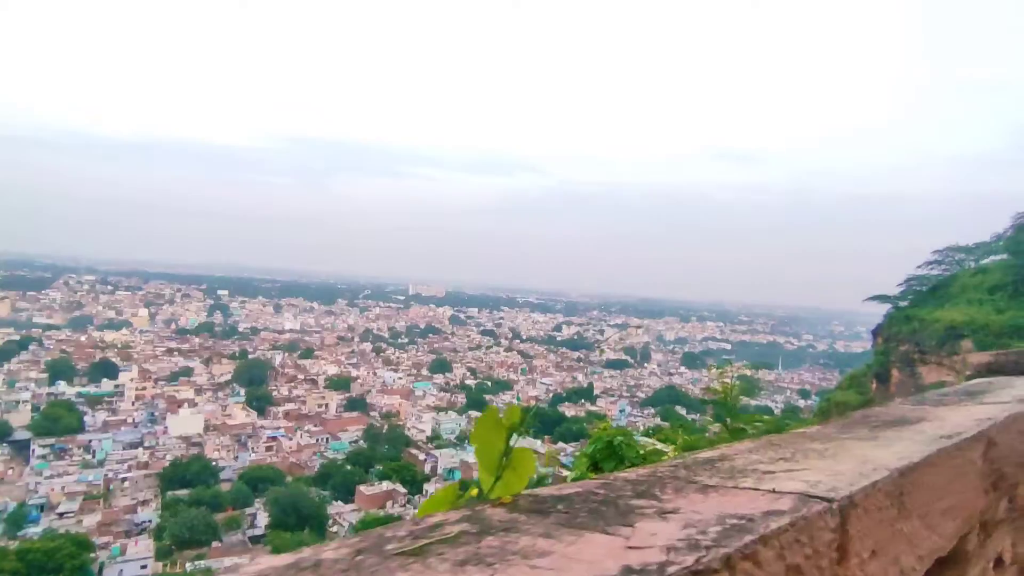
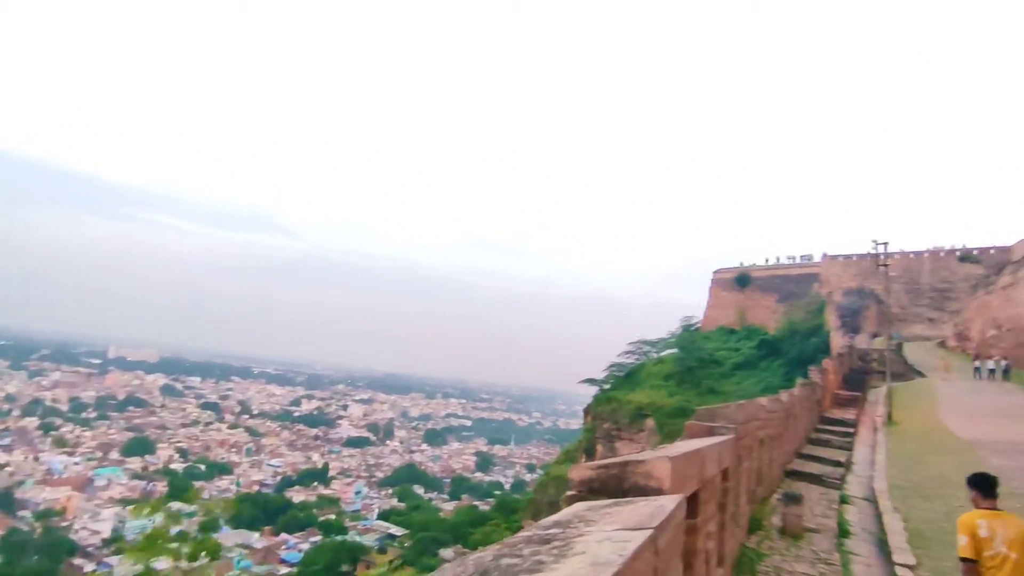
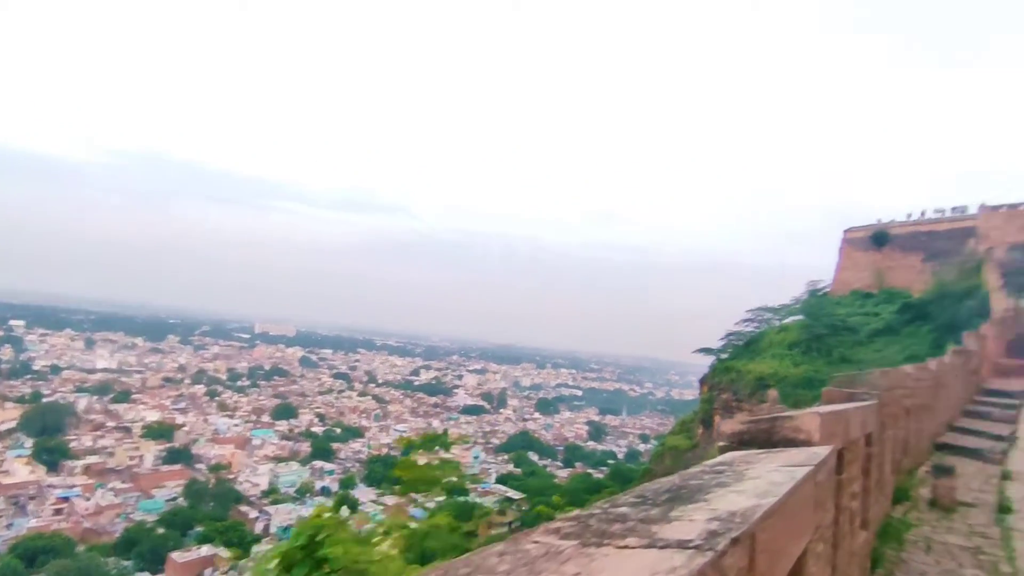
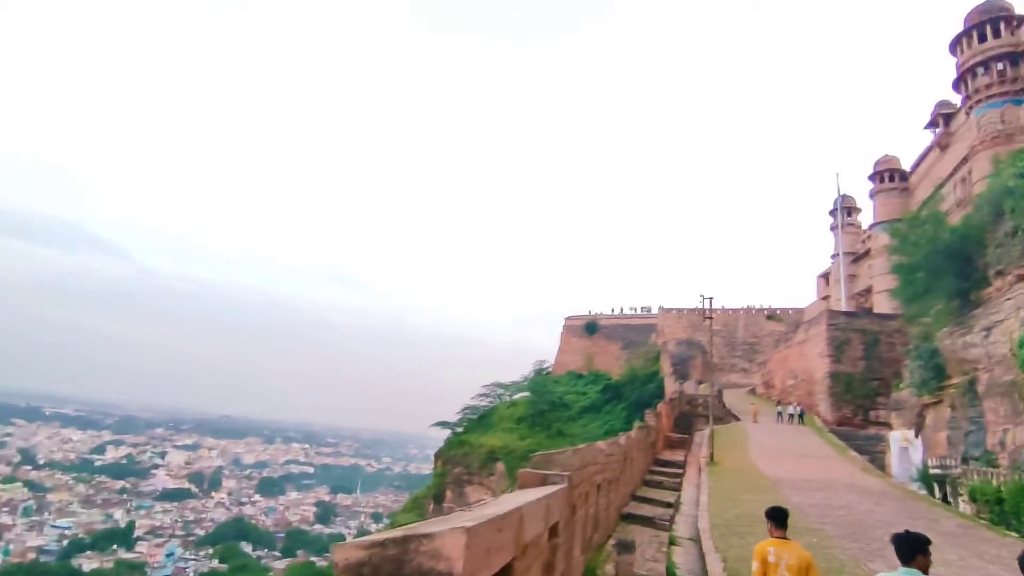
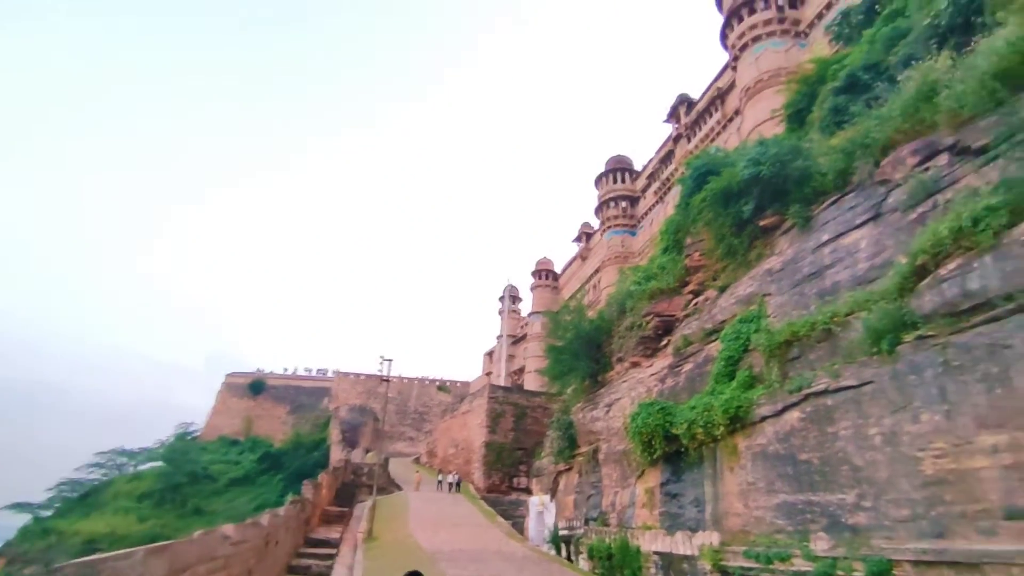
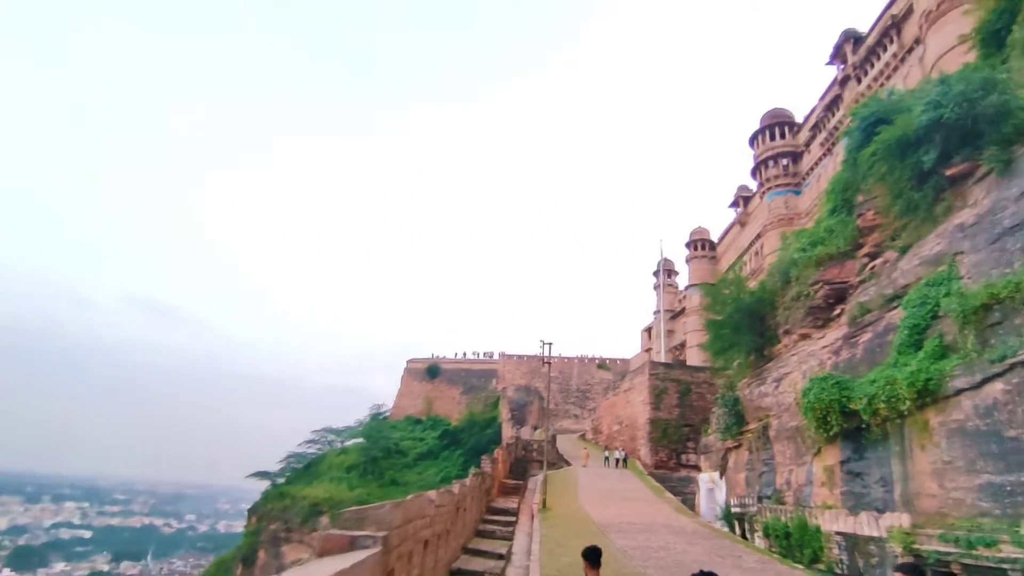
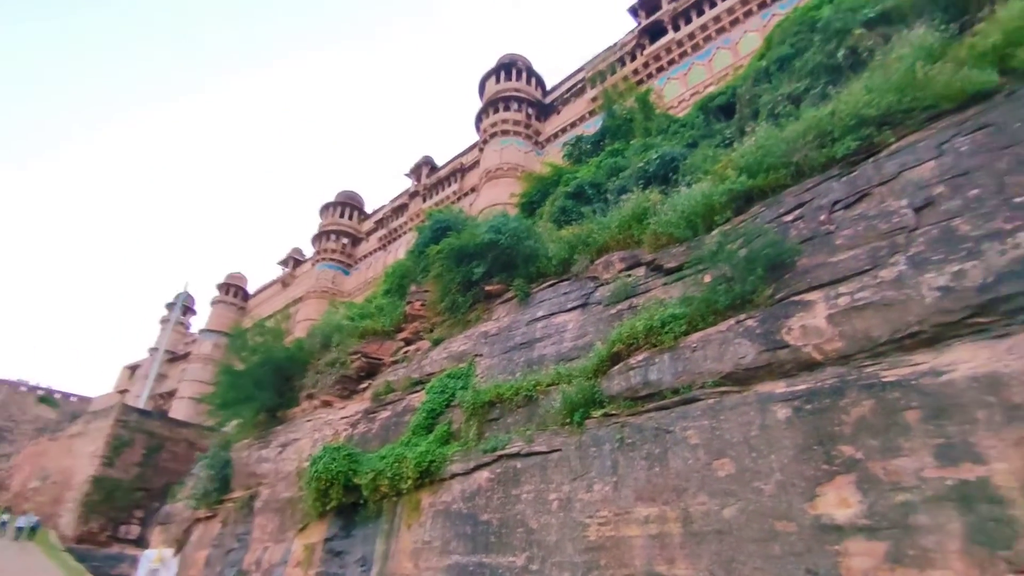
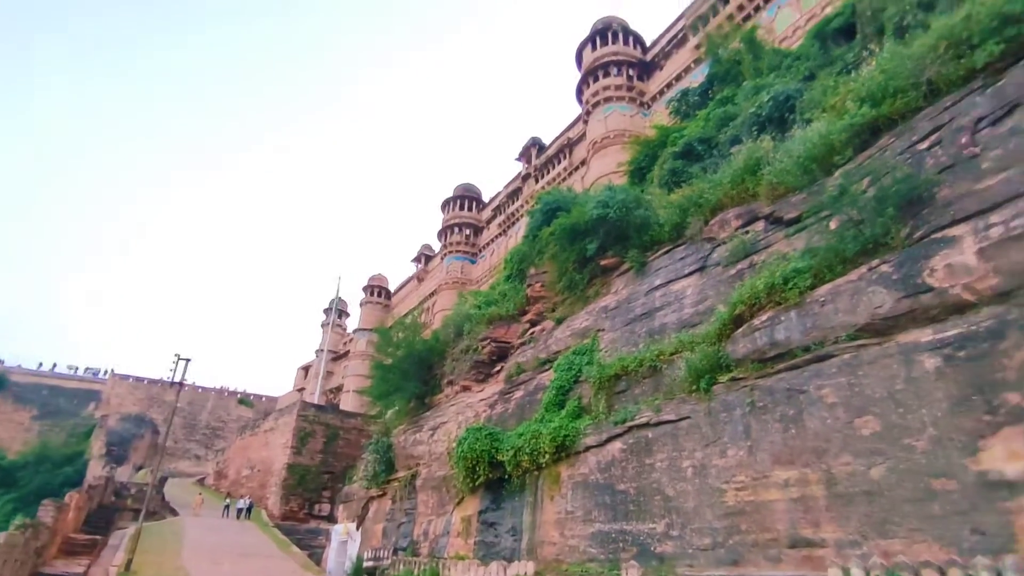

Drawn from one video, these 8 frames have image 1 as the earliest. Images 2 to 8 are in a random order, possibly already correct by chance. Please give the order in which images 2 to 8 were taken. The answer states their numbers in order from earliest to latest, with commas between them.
3, 2, 4, 6, 5, 8, 7
